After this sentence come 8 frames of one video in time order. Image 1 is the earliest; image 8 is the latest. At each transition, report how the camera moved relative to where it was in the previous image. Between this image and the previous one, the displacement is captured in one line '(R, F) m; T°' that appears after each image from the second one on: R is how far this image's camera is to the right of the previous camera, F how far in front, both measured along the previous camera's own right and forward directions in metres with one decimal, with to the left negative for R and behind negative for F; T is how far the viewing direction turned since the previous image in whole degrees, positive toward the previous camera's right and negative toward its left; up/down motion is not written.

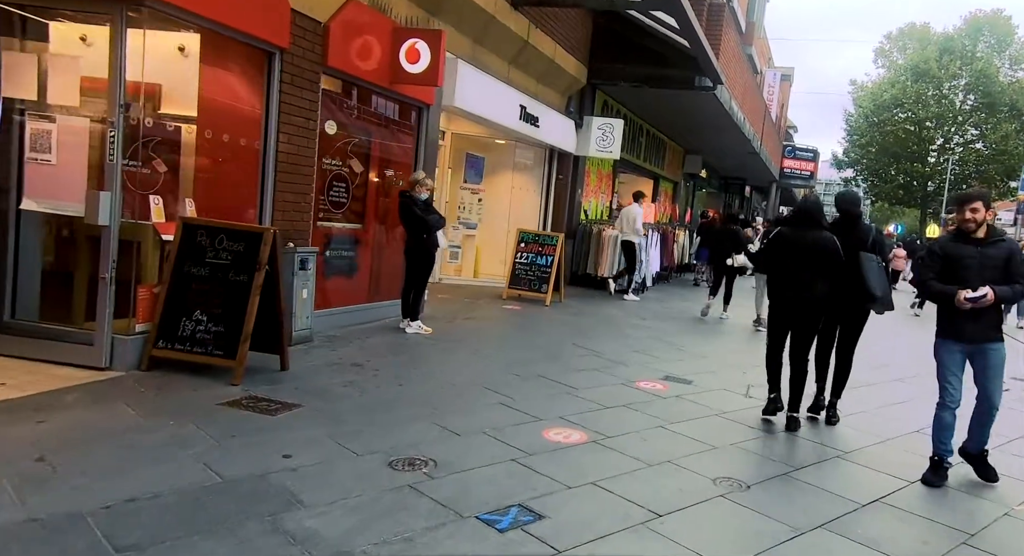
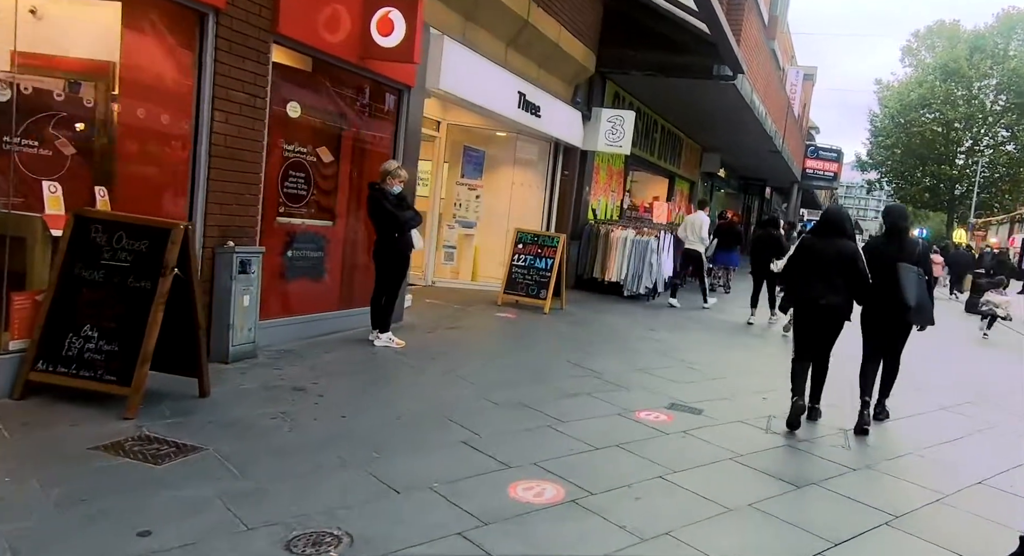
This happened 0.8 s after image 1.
(+0.3, +1.0) m; -1°
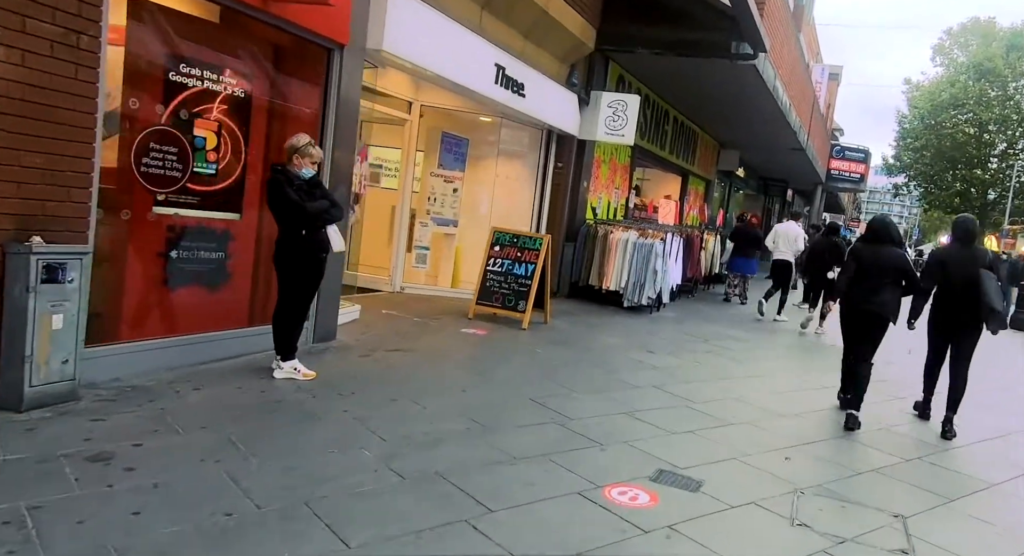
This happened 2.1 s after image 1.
(+0.5, +1.6) m; -1°
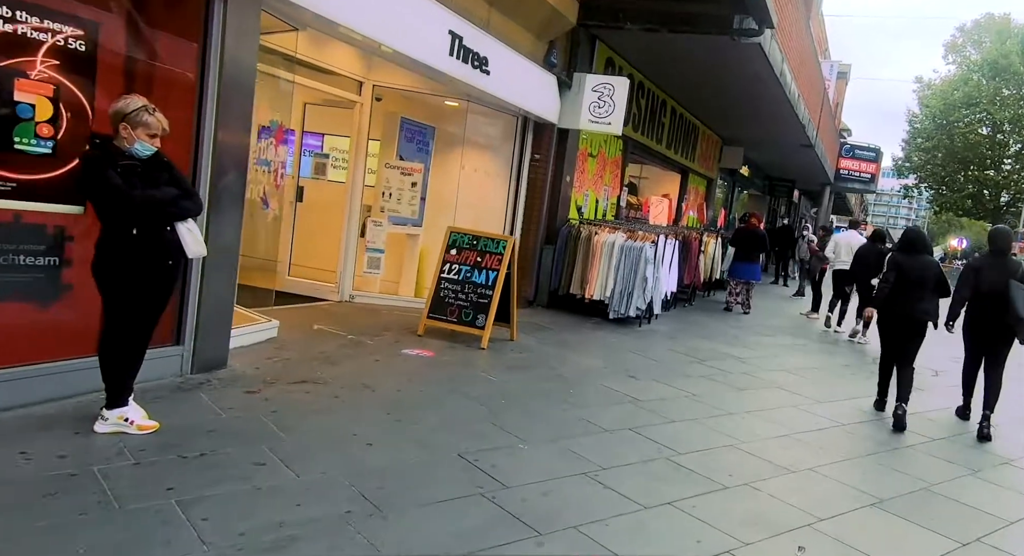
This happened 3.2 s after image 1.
(+0.4, +1.4) m; 0°
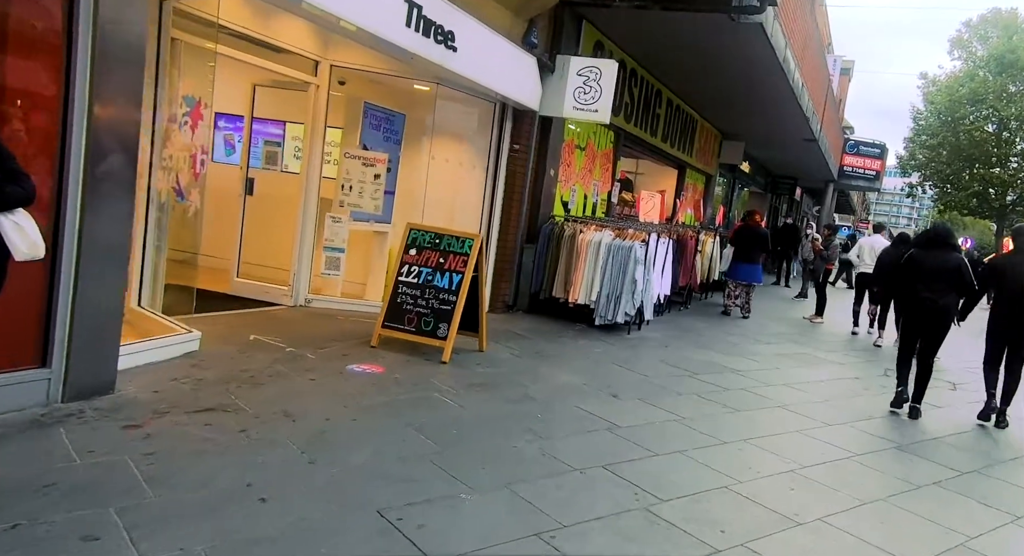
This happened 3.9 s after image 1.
(+0.3, +0.9) m; 0°
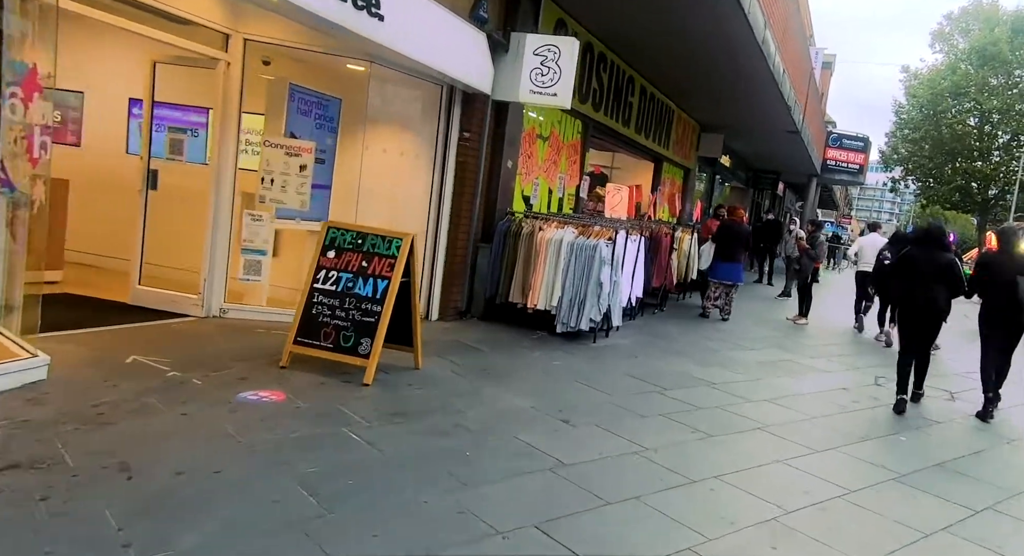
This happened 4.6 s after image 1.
(+0.4, +1.0) m; +1°
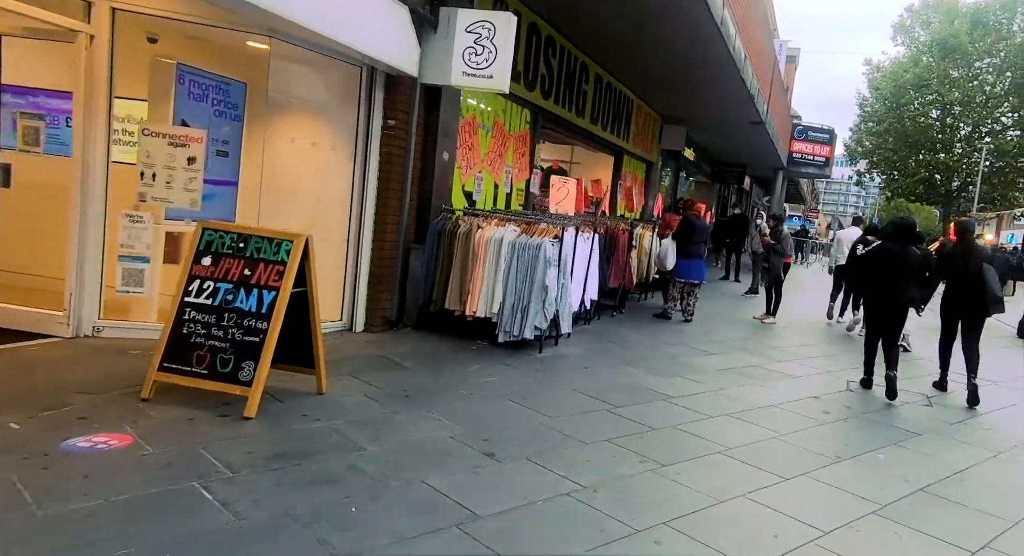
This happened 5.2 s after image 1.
(+0.4, +0.9) m; +2°
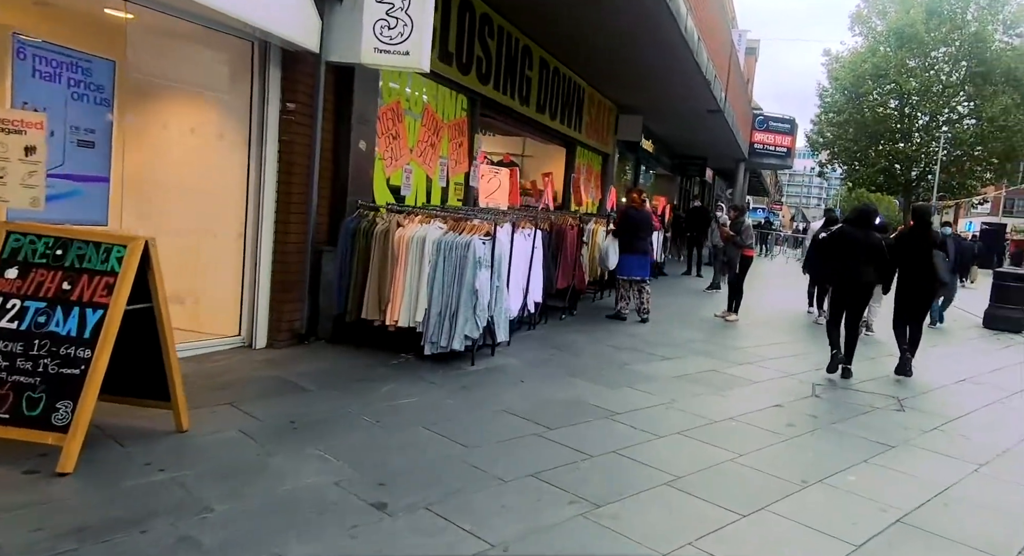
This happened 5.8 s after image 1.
(+0.4, +0.9) m; +2°
